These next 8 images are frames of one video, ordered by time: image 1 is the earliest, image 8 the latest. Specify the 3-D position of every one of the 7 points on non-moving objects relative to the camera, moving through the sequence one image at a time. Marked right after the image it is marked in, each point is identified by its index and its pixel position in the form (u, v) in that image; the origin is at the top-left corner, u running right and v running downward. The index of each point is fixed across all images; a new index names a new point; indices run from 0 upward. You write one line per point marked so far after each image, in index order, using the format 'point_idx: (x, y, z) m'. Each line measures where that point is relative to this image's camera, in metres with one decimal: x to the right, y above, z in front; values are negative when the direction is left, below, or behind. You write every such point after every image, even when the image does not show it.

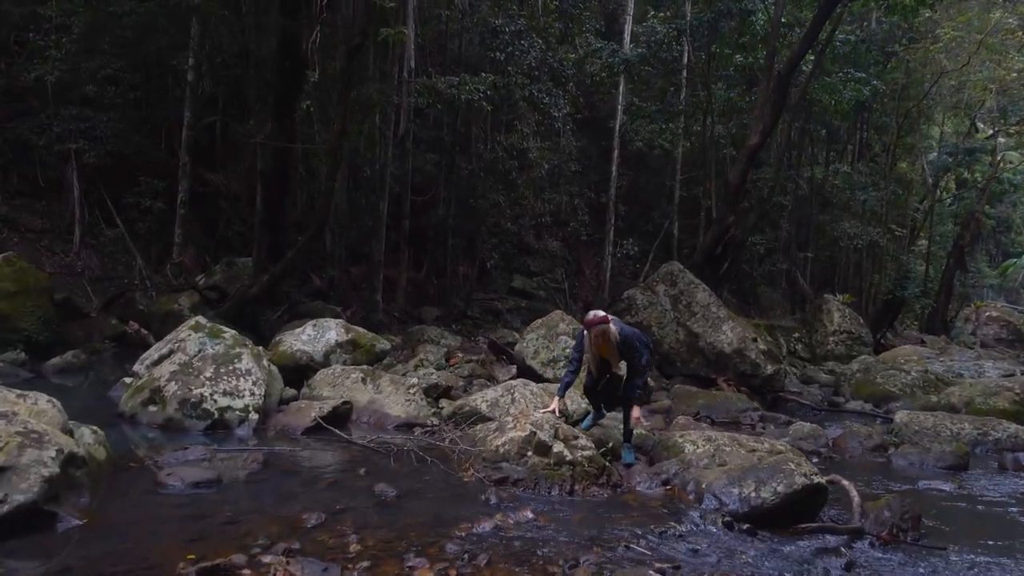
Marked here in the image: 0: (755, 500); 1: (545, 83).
0: (+1.2, -1.1, +3.7) m
1: (+0.5, +3.3, +12.3) m
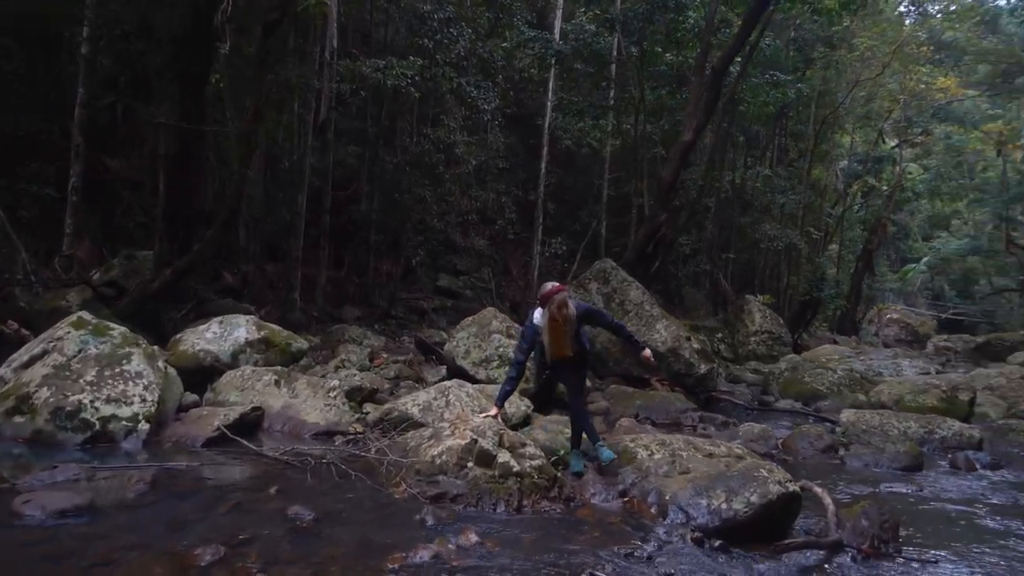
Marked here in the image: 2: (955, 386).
0: (+0.9, -1.0, +3.3) m
1: (-0.6, +3.4, +11.8) m
2: (+5.4, -1.2, +9.1) m
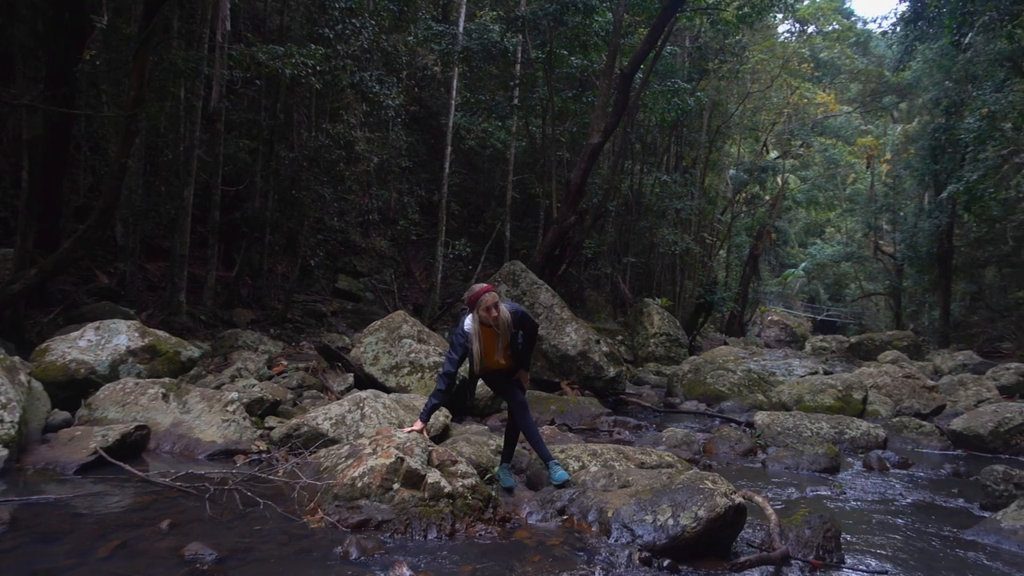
0: (+0.7, -1.0, +3.1) m
1: (-2.1, +3.3, +11.3) m
2: (+4.3, -1.2, +9.5) m
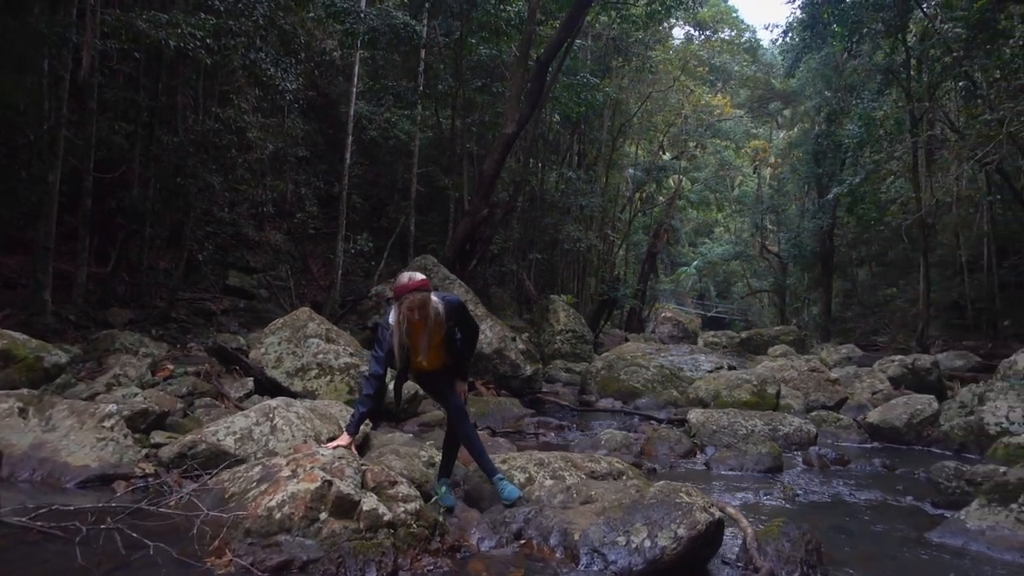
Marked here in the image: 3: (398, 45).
0: (+0.5, -1.0, +2.7) m
1: (-3.4, +3.4, +10.5) m
2: (+3.2, -1.2, +9.5) m
3: (-1.9, +4.0, +12.3) m
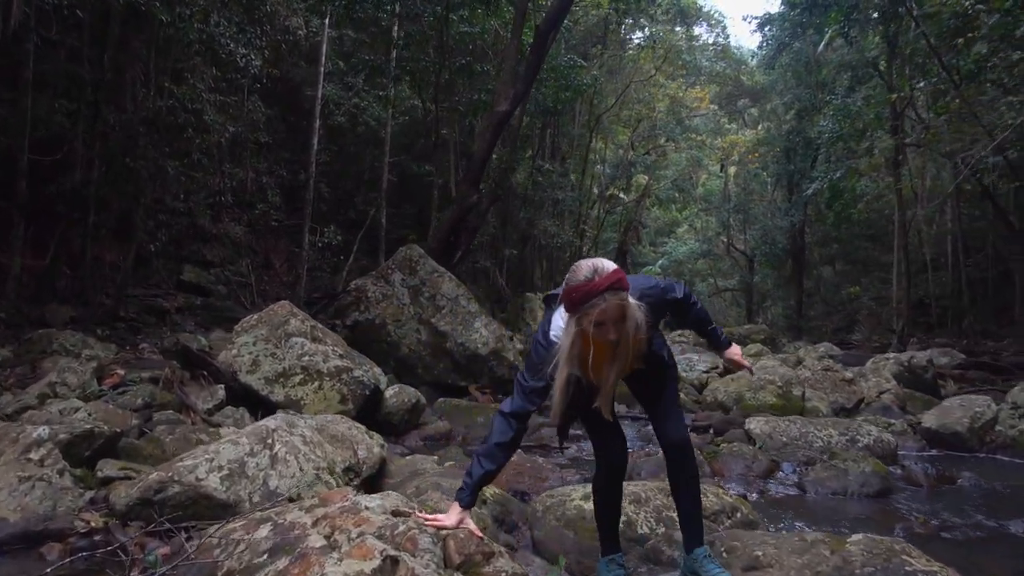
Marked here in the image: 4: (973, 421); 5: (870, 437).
0: (+0.9, -0.9, +1.8) m
1: (-3.4, +3.5, +9.3) m
2: (+3.2, -1.1, +8.7) m
3: (-2.1, +4.1, +11.2) m
4: (+4.3, -1.2, +6.9) m
5: (+2.4, -1.0, +5.1) m
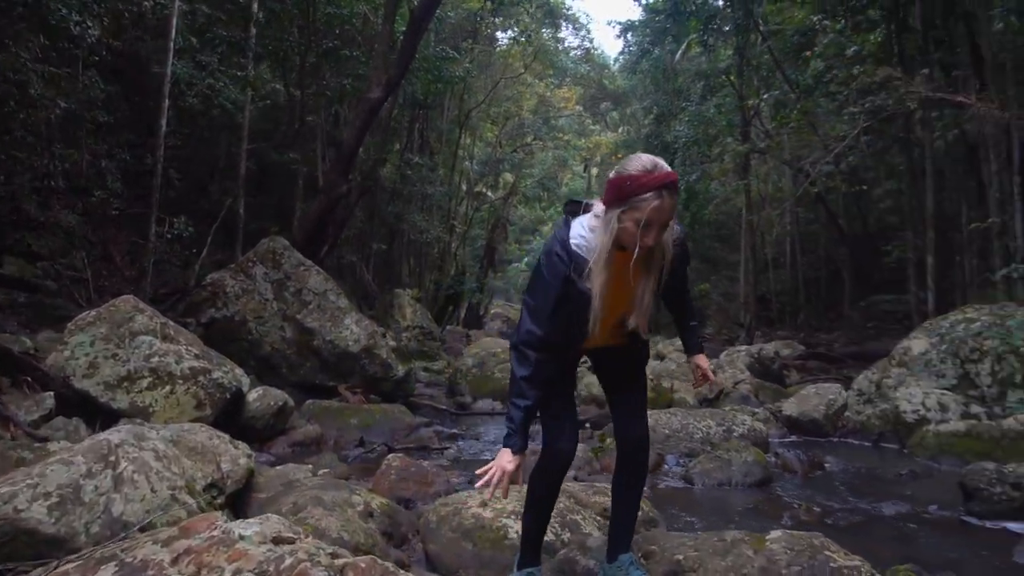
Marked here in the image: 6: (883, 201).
0: (+0.7, -0.8, +1.7) m
1: (-4.9, +3.5, +8.3) m
2: (+1.7, -1.0, +8.9) m
3: (-3.9, +4.1, +10.4) m
4: (+3.1, -1.2, +7.3) m
5: (+1.6, -1.0, +5.2) m
6: (+8.8, +2.1, +17.7) m
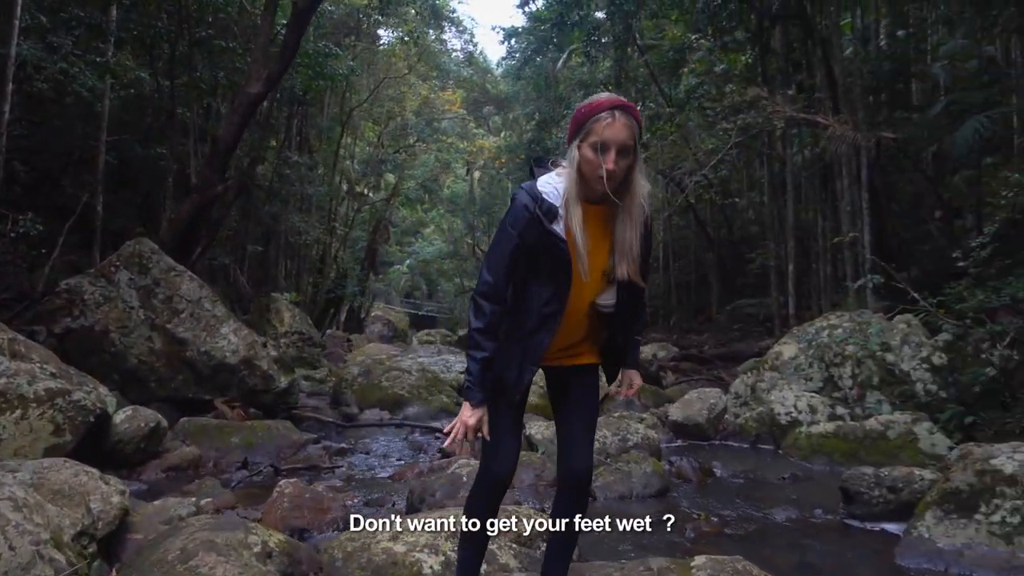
0: (+0.6, -0.9, +1.6) m
1: (-6.0, +3.5, +7.3) m
2: (+0.4, -1.1, +9.0) m
3: (-5.4, +4.1, +9.6) m
4: (+2.0, -1.3, +7.6) m
5: (+0.9, -1.0, +5.3) m
6: (+6.0, +1.9, +18.8) m
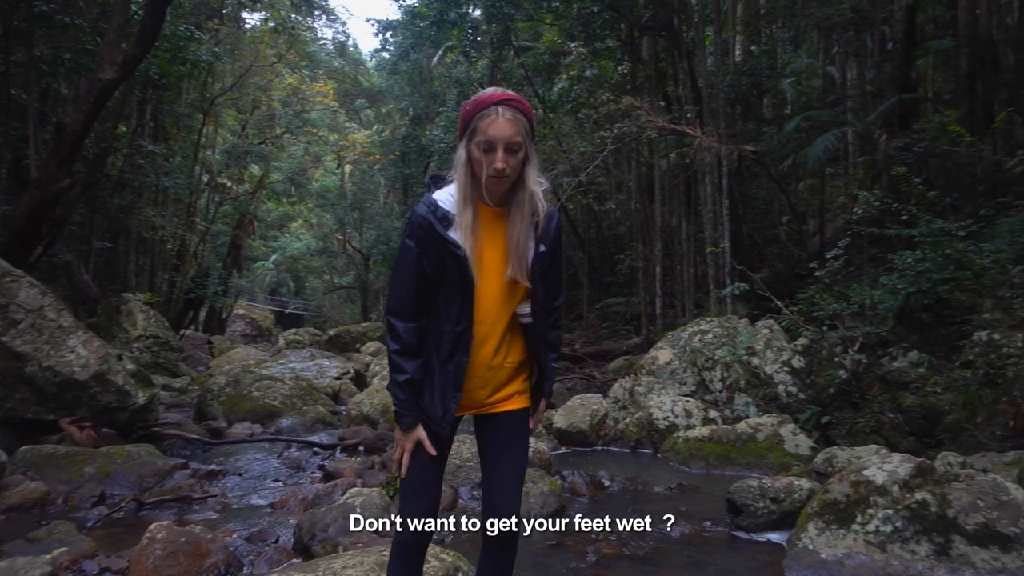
0: (+0.4, -1.0, +1.6) m
1: (-7.0, +3.4, +6.0) m
2: (-1.0, -1.2, +8.8) m
3: (-6.8, +4.0, +8.4) m
4: (+0.8, -1.4, +7.8) m
5: (+0.1, -1.1, +5.2) m
6: (+2.8, +1.9, +19.5) m
